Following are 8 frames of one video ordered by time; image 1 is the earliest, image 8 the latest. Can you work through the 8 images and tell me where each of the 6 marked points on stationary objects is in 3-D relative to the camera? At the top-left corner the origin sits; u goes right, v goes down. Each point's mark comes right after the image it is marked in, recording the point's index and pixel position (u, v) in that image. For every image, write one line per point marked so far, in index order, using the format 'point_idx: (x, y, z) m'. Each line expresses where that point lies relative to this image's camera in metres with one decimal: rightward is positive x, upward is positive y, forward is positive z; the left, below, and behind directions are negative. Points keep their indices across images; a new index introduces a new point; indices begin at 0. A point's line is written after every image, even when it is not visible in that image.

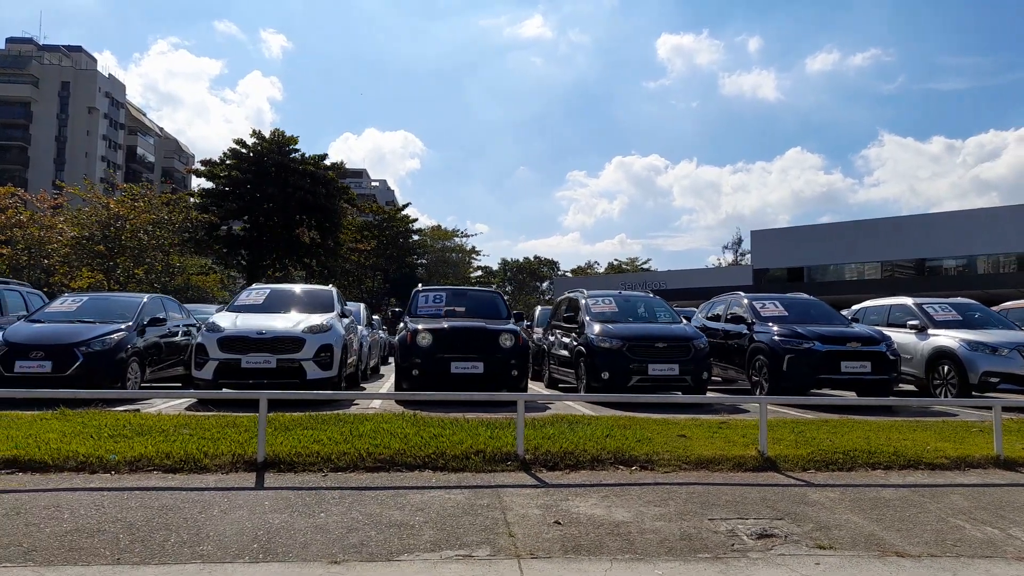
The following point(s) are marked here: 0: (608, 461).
0: (+0.8, -1.5, +6.0) m
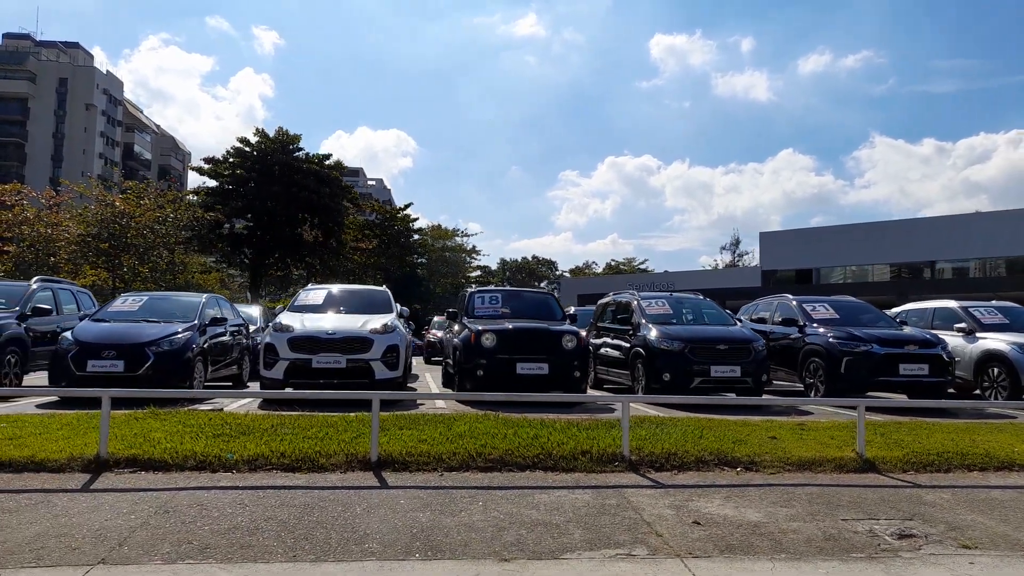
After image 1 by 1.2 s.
0: (+1.7, -1.5, +6.0) m
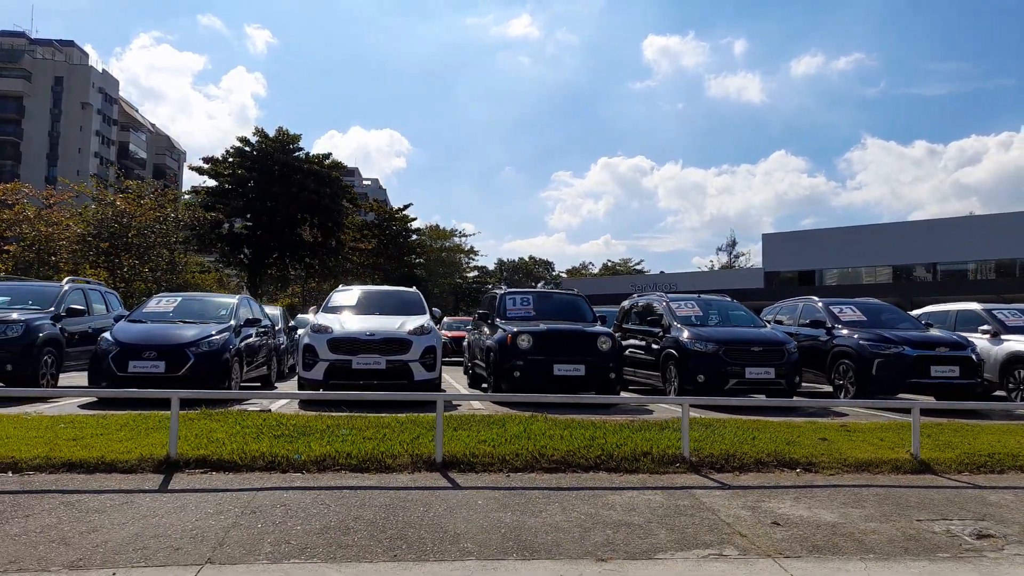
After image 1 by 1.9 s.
0: (+2.3, -1.5, +6.1) m
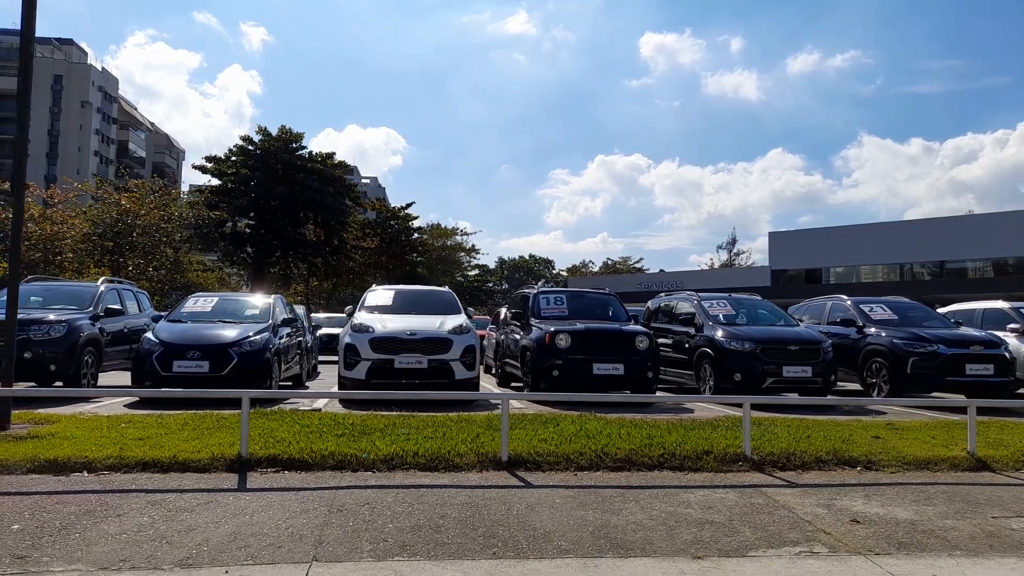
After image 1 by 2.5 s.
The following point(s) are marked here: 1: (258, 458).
0: (+2.8, -1.5, +6.2) m
1: (-2.1, -1.4, +5.7) m
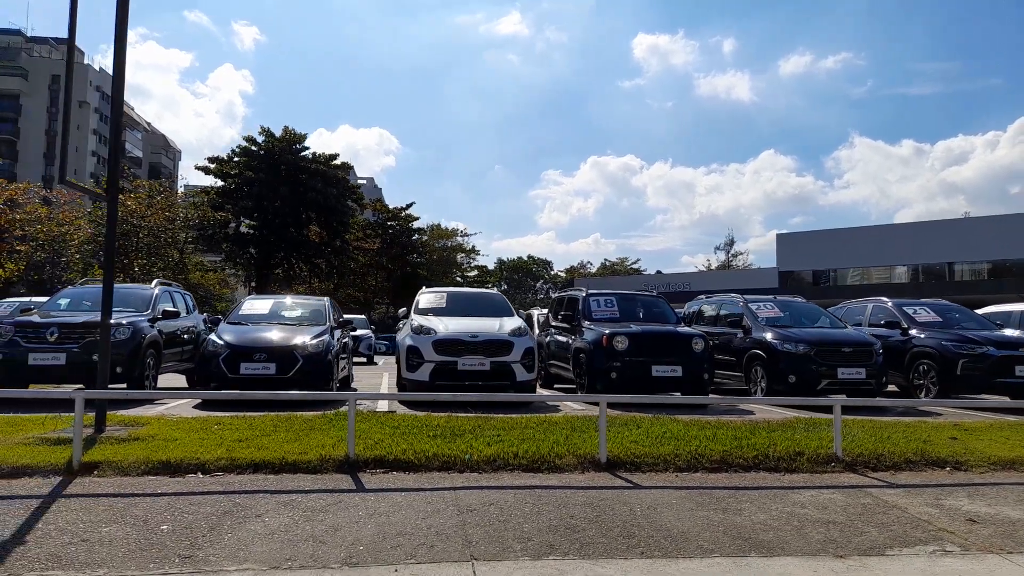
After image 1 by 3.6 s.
0: (+3.7, -1.6, +6.3) m
1: (-1.2, -1.4, +5.7) m
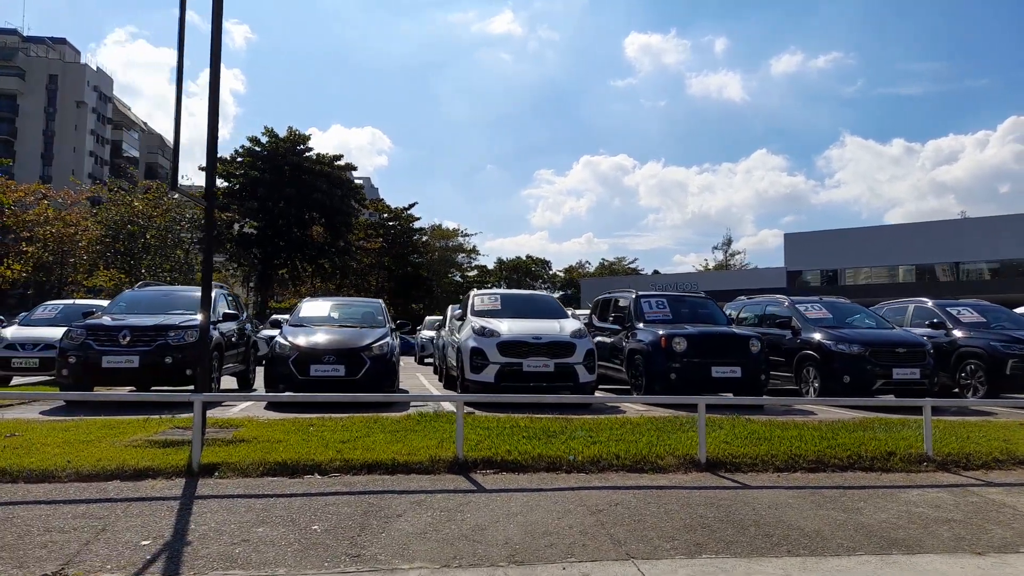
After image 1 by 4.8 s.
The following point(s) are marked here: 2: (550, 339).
0: (+4.6, -1.6, +6.4) m
1: (-0.3, -1.4, +5.8) m
2: (+0.5, -0.7, +9.6) m
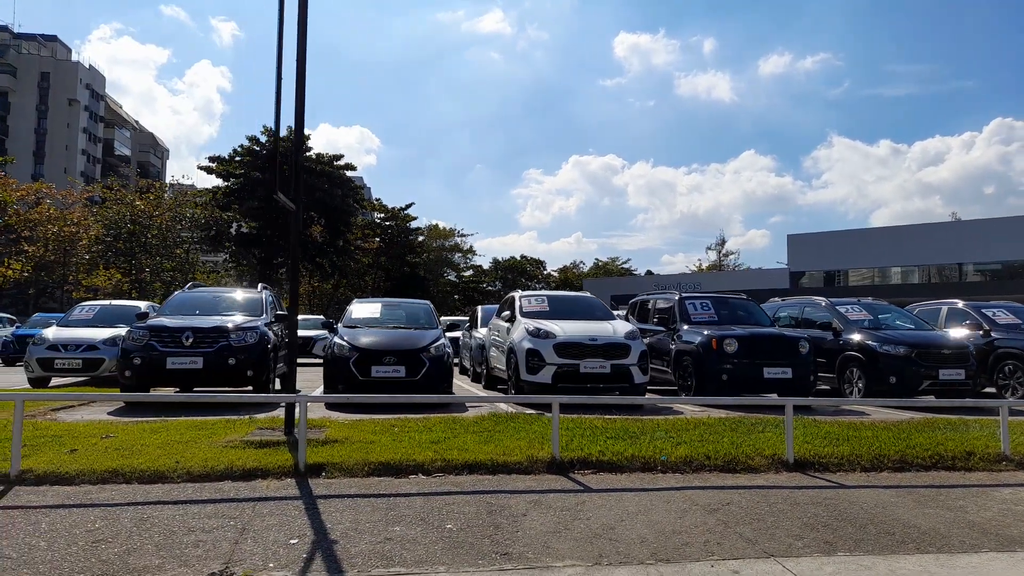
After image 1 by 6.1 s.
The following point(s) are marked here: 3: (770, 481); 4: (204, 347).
0: (+5.4, -1.6, +6.6) m
1: (+0.5, -1.5, +5.9) m
2: (+1.3, -0.7, +9.7) m
3: (+2.1, -1.6, +5.8) m
4: (-4.0, -0.8, +8.9) m
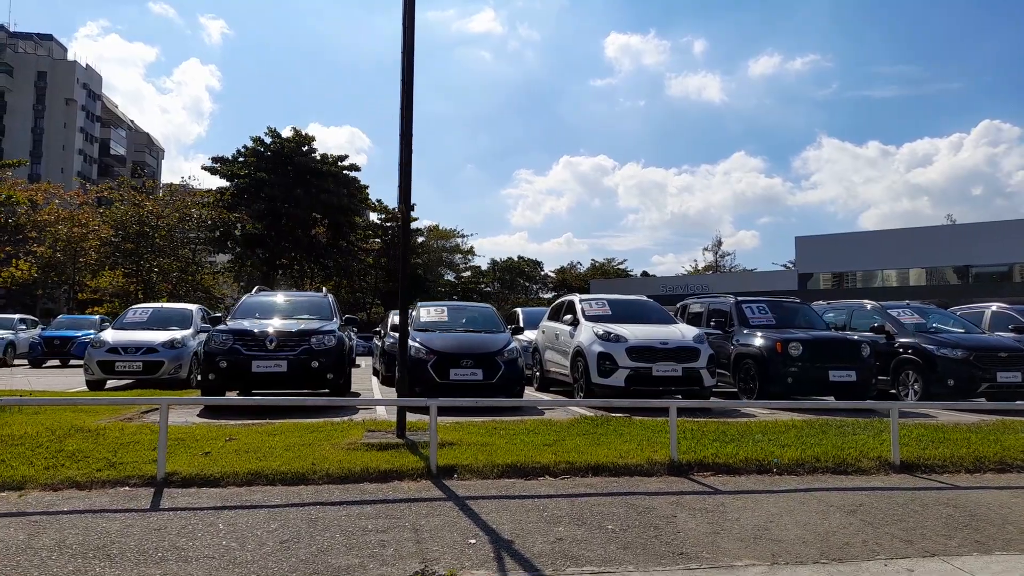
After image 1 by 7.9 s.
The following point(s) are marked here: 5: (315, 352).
0: (+6.4, -1.7, +6.8) m
1: (+1.6, -1.5, +6.1) m
2: (+2.3, -0.8, +9.9) m
3: (+3.2, -1.7, +5.9) m
4: (-2.9, -0.8, +9.1) m
5: (-2.6, -0.8, +9.2) m
